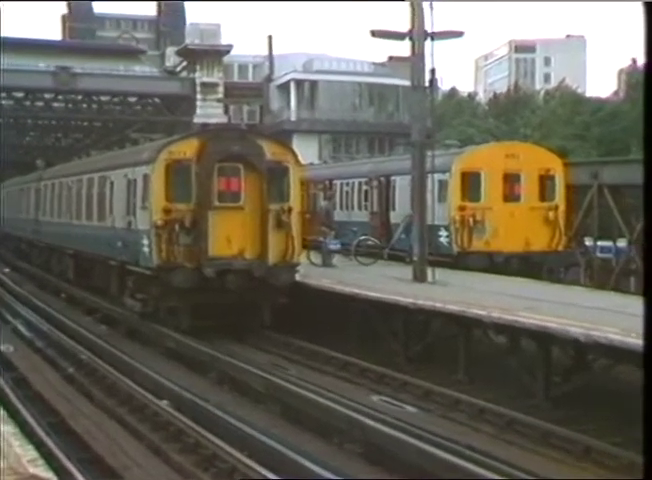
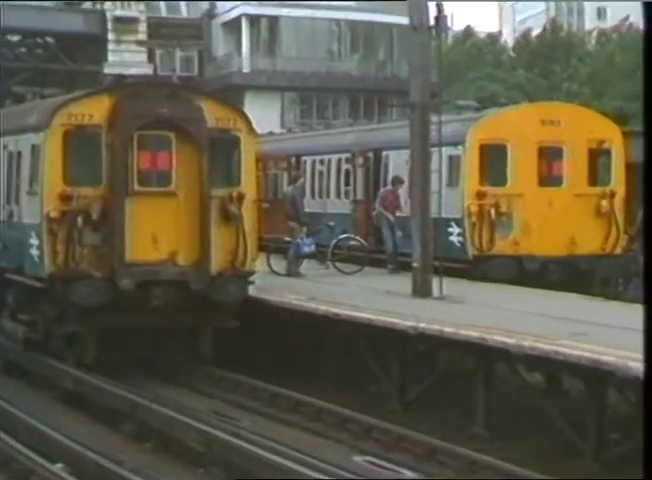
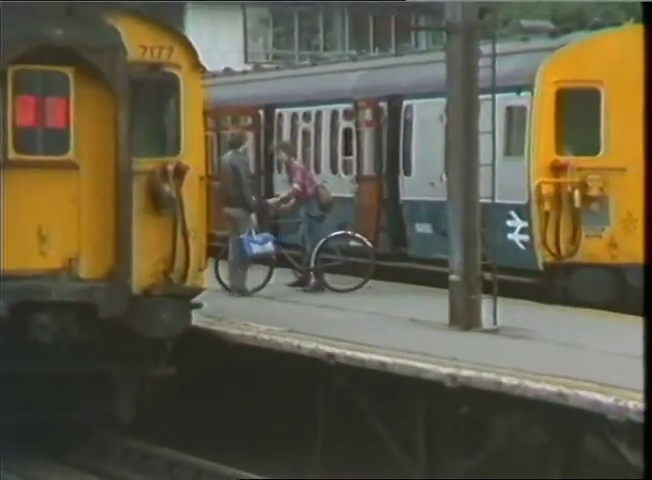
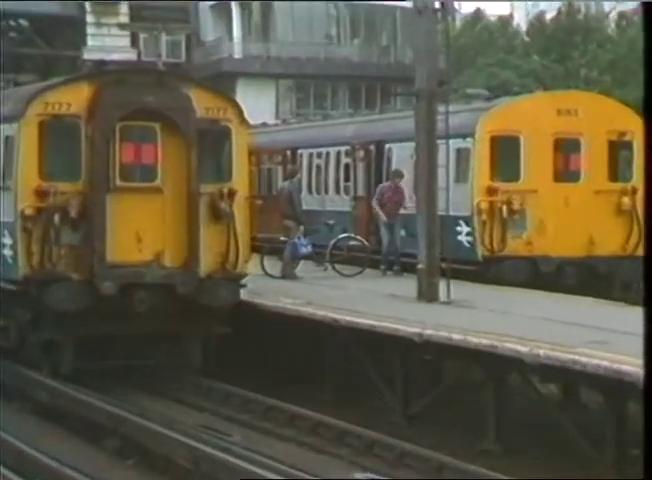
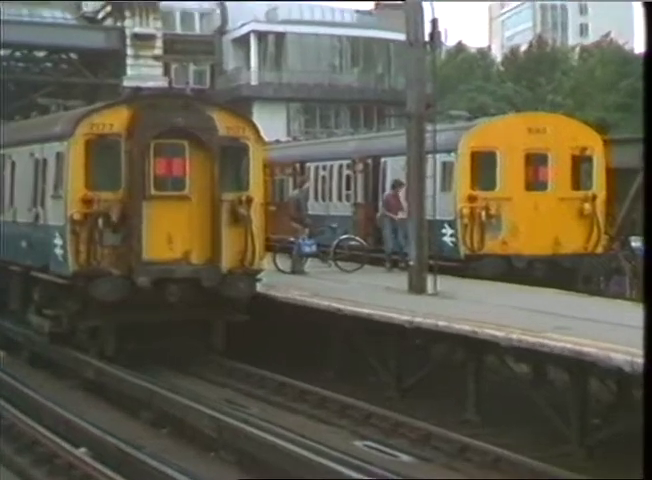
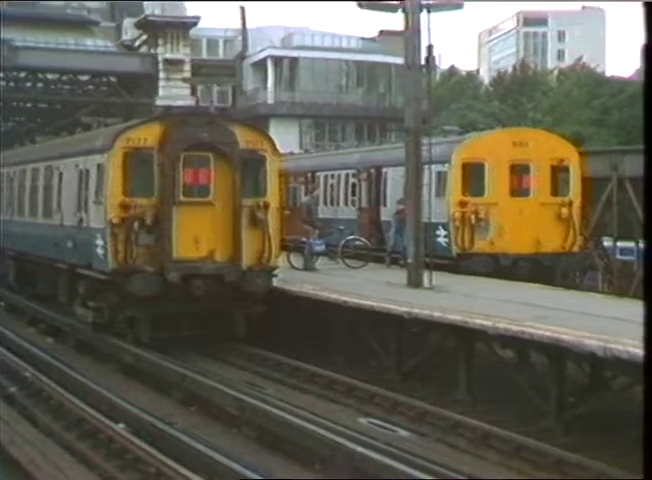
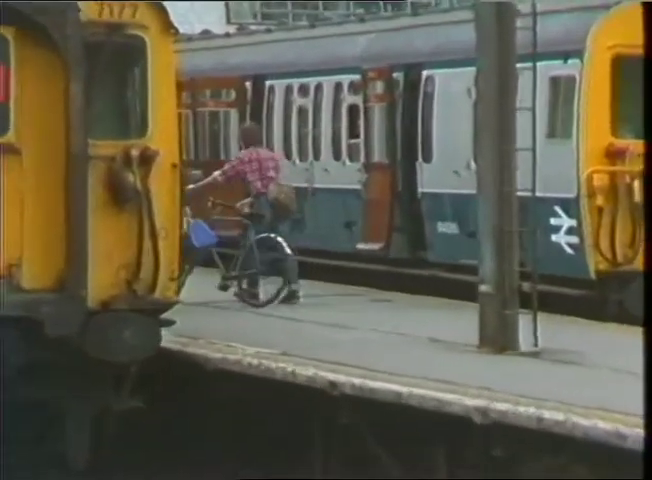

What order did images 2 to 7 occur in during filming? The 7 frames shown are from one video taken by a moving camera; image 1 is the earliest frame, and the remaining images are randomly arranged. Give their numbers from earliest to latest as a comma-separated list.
6, 5, 2, 4, 3, 7
